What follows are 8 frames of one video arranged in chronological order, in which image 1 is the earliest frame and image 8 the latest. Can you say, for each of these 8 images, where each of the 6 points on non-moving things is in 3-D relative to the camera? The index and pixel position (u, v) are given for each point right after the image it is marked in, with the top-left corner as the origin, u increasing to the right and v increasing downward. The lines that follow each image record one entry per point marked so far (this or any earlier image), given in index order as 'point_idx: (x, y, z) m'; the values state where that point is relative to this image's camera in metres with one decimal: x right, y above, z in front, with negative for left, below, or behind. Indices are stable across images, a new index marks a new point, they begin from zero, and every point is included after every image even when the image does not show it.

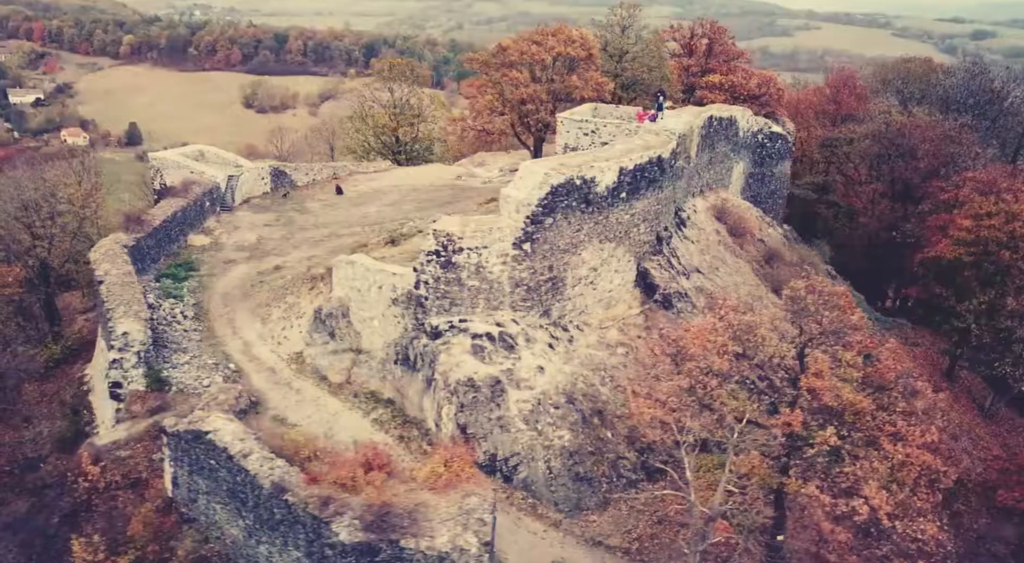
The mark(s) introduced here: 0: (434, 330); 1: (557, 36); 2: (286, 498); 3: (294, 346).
0: (-1.3, -0.8, +11.6) m
1: (+1.2, +6.0, +17.1) m
2: (-2.7, -2.6, +8.4) m
3: (-4.3, -1.3, +13.6) m
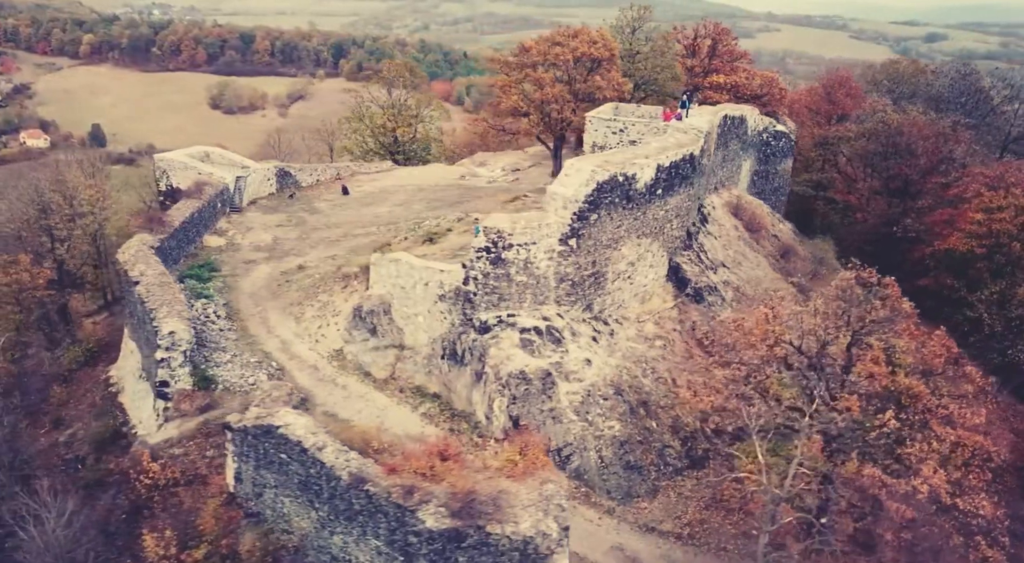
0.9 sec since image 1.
0: (-0.5, -0.7, +11.9) m
1: (+1.7, +6.1, +17.4) m
2: (-1.8, -2.6, +8.6) m
3: (-3.6, -1.2, +13.7) m
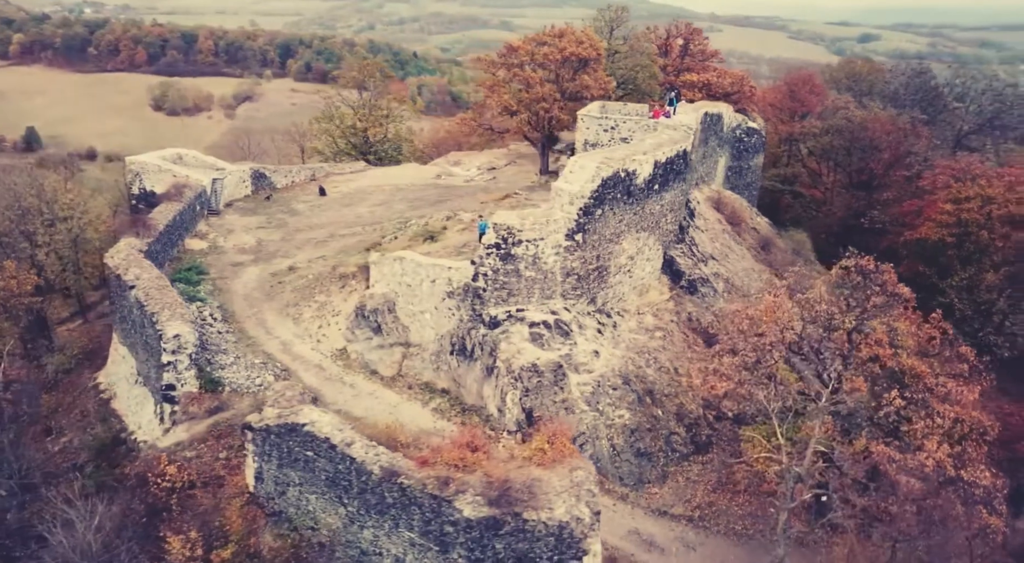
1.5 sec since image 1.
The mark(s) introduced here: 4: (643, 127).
0: (-0.3, -0.7, +12.1) m
1: (+1.4, +6.2, +17.8) m
2: (-1.4, -2.5, +8.7) m
3: (-3.5, -1.2, +13.8) m
4: (+2.9, +3.4, +15.3) m
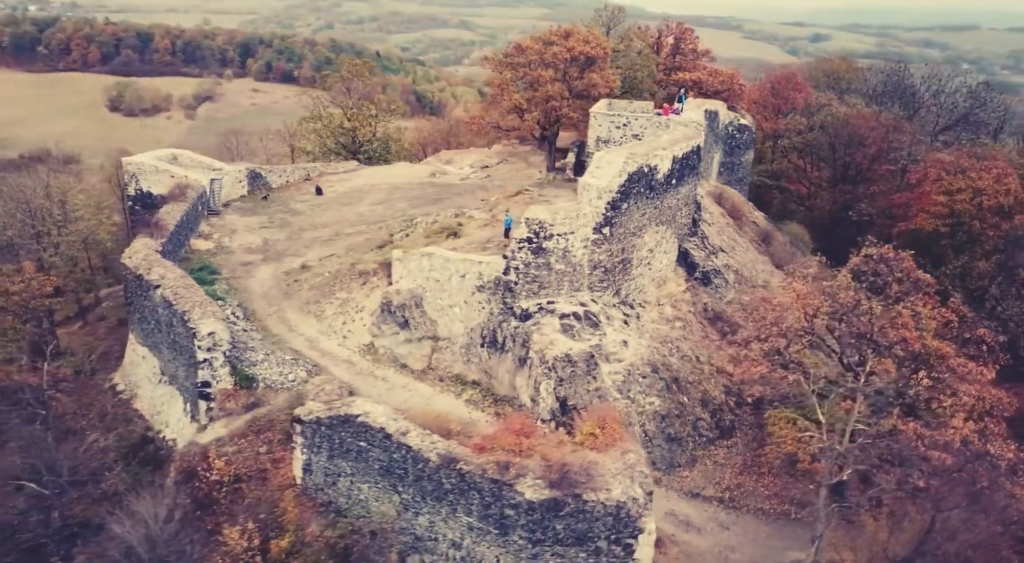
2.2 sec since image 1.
0: (+0.2, -0.6, +12.4) m
1: (+1.6, +6.4, +18.1) m
2: (-0.7, -2.4, +9.0) m
3: (-3.0, -1.2, +13.9) m
4: (+3.2, +3.6, +15.7) m
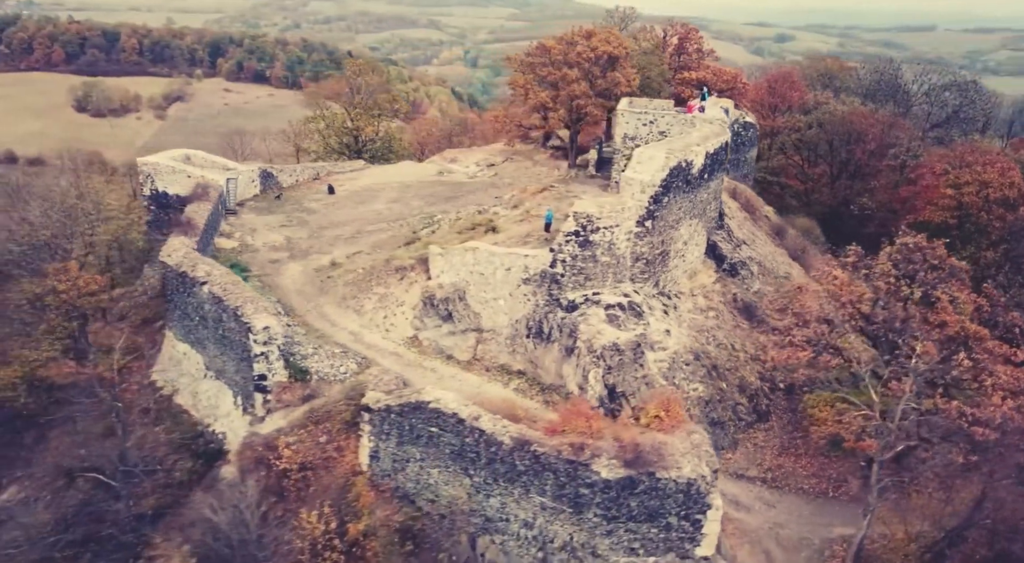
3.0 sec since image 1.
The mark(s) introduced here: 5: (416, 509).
0: (+1.1, -0.4, +12.8) m
1: (+2.2, +6.6, +18.6) m
2: (+0.3, -2.3, +9.4) m
3: (-2.2, -1.0, +14.3) m
4: (+4.0, +3.8, +16.2) m
5: (-1.4, -3.4, +10.4) m
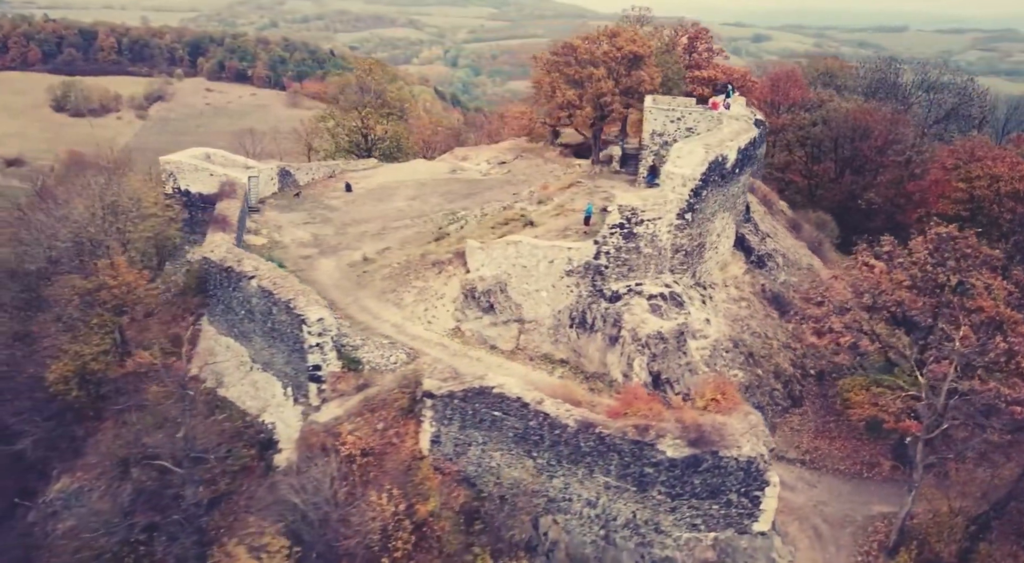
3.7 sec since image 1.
0: (+1.9, -0.2, +13.2) m
1: (+2.9, +6.7, +19.0) m
2: (+1.2, -2.1, +9.8) m
3: (-1.4, -0.9, +14.6) m
4: (+4.7, +3.9, +16.7) m
5: (-0.5, -3.3, +10.8) m
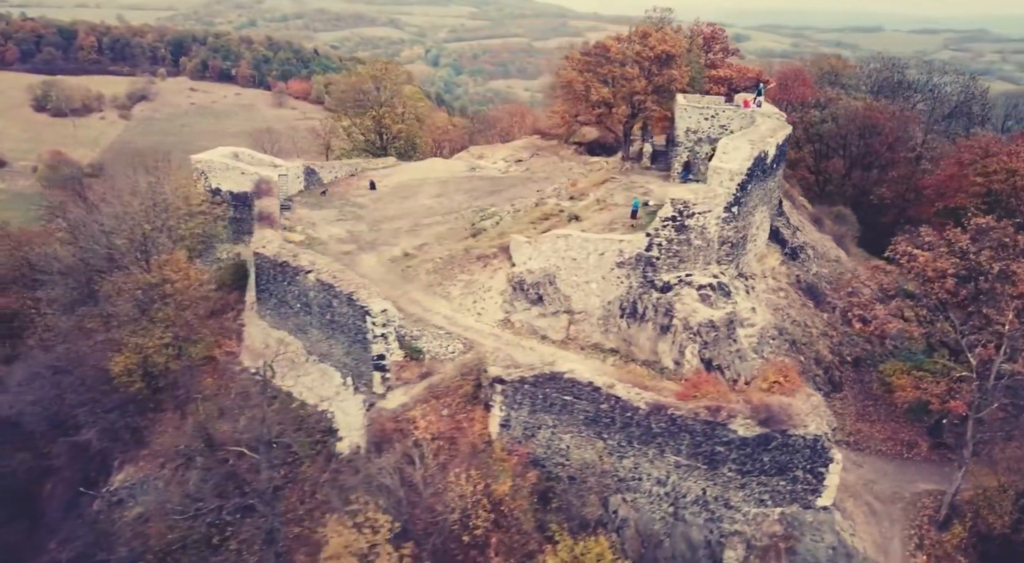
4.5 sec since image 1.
0: (+3.0, -0.1, +13.8) m
1: (+3.9, +6.9, +19.5) m
2: (+2.3, -2.0, +10.3) m
3: (-0.3, -0.7, +15.1) m
4: (+5.7, +4.1, +17.3) m
5: (+0.6, -3.1, +11.3) m
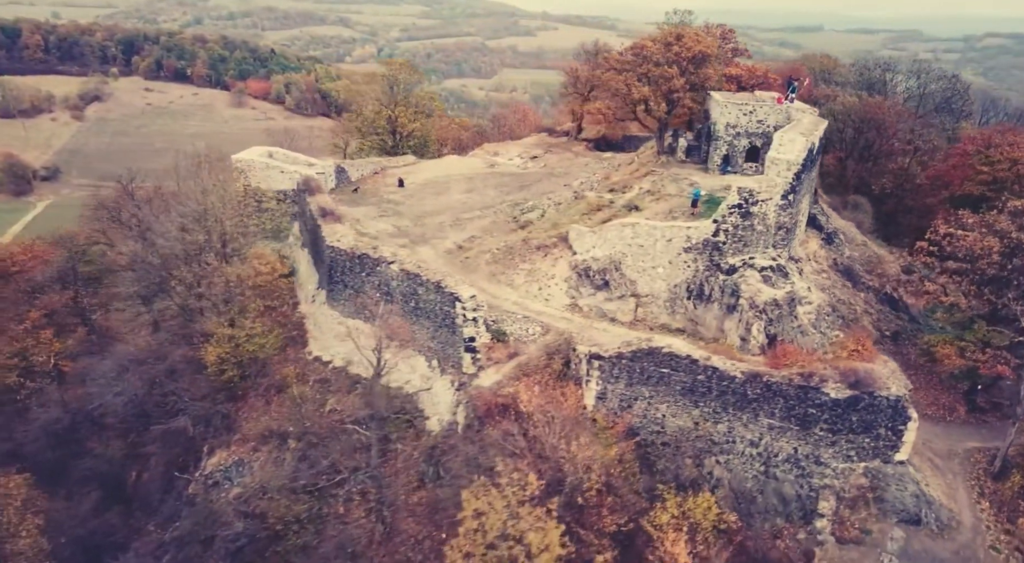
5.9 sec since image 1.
0: (+4.6, +0.3, +14.9) m
1: (+5.1, +7.3, +20.7) m
2: (+4.1, -1.6, +11.4) m
3: (+1.3, -0.4, +16.1) m
4: (+7.1, +4.6, +18.5) m
5: (+2.4, -2.8, +12.3) m
